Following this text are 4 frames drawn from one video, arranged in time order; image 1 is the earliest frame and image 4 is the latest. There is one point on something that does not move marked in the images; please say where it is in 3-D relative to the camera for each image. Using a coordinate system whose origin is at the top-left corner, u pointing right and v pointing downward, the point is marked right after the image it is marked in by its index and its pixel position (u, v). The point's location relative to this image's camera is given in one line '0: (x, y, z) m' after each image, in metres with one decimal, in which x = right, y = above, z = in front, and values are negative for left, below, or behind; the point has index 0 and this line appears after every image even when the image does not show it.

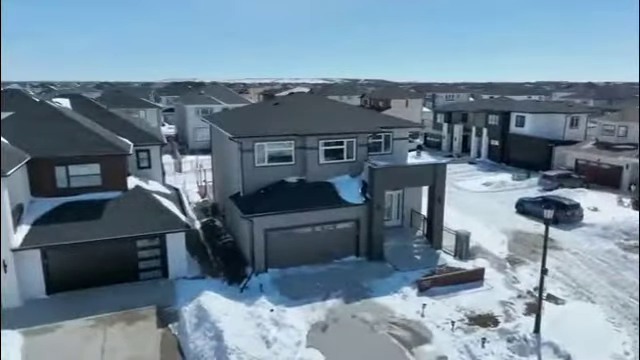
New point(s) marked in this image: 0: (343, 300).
0: (+0.7, -4.1, +15.2) m
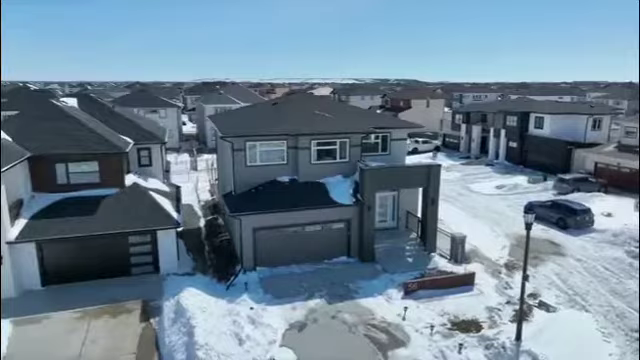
0: (+0.2, -4.1, +15.2) m
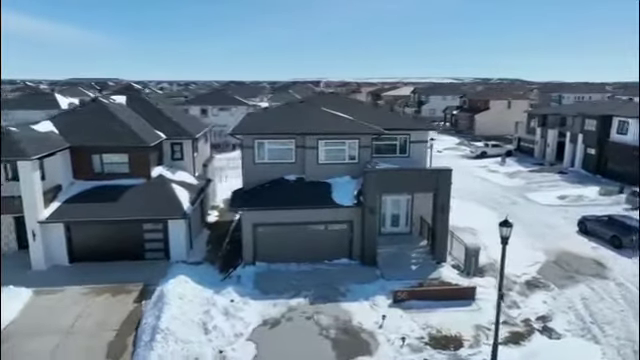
0: (-0.4, -4.1, +15.2) m
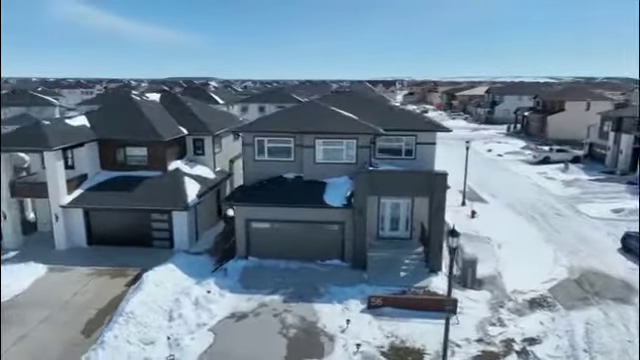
0: (-1.3, -4.1, +15.3) m
